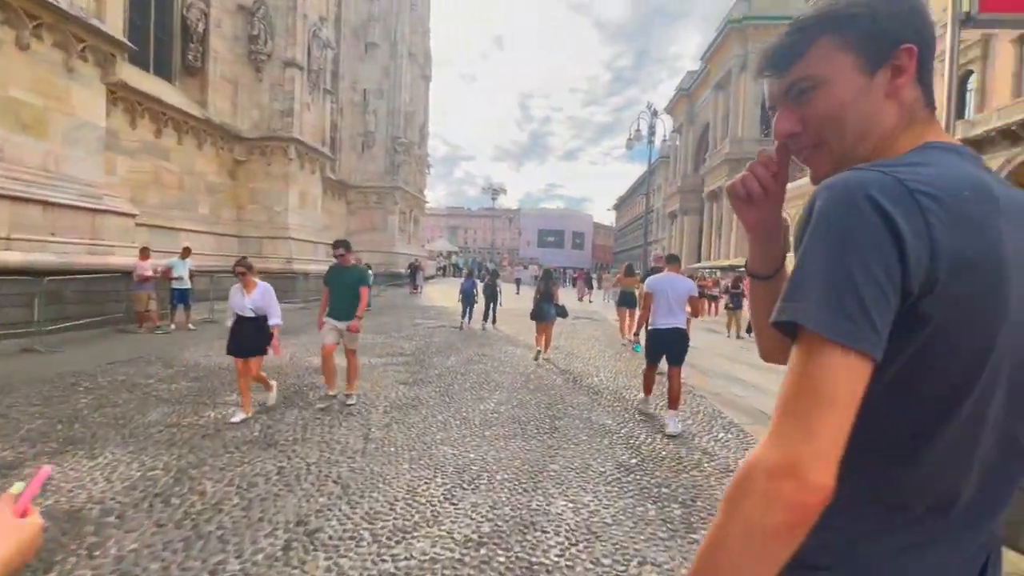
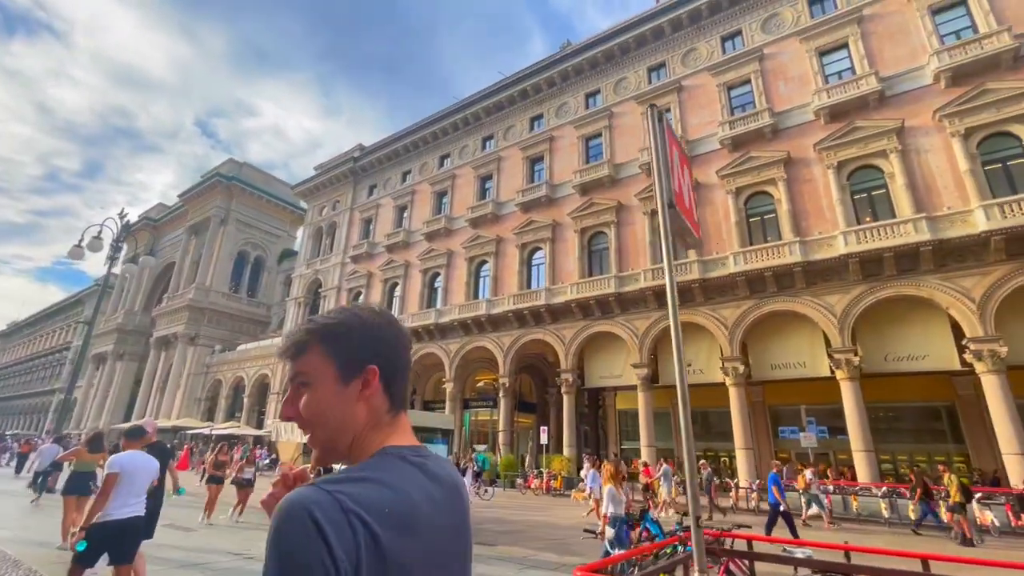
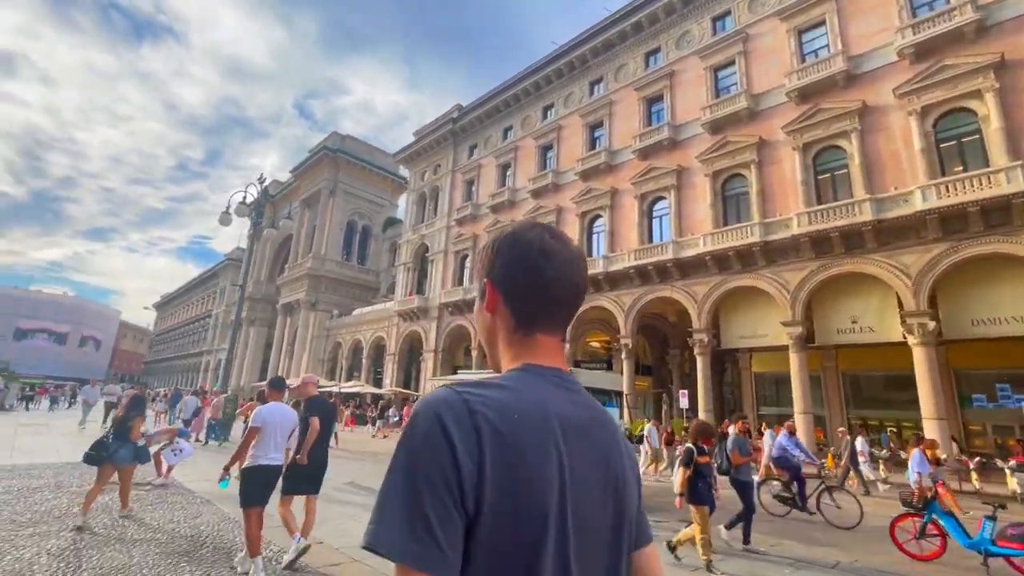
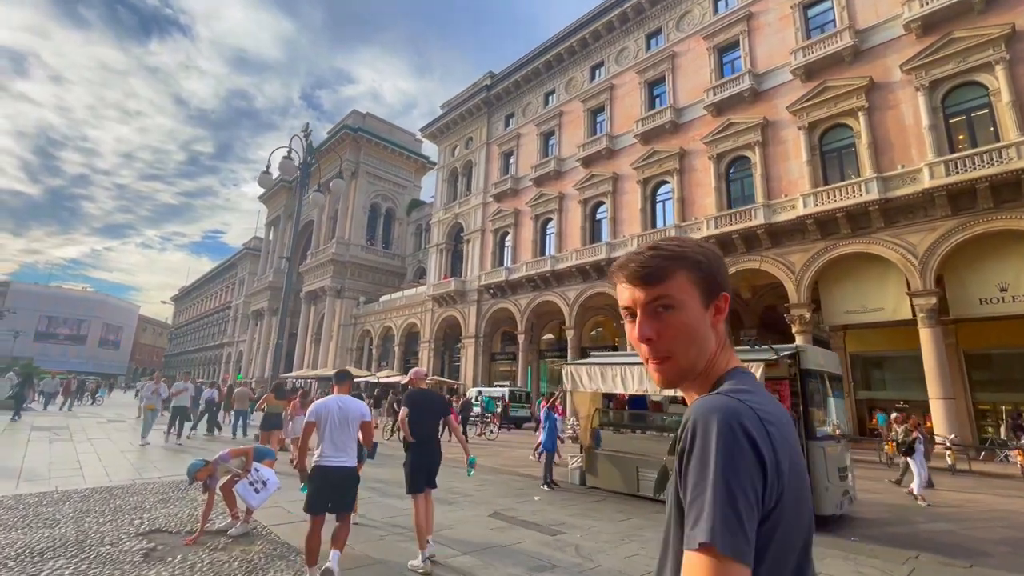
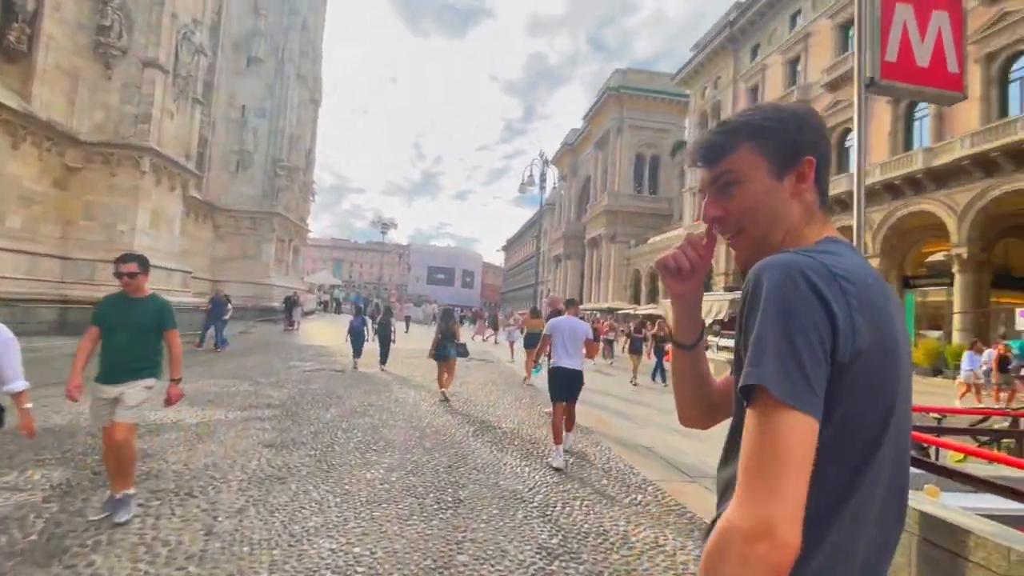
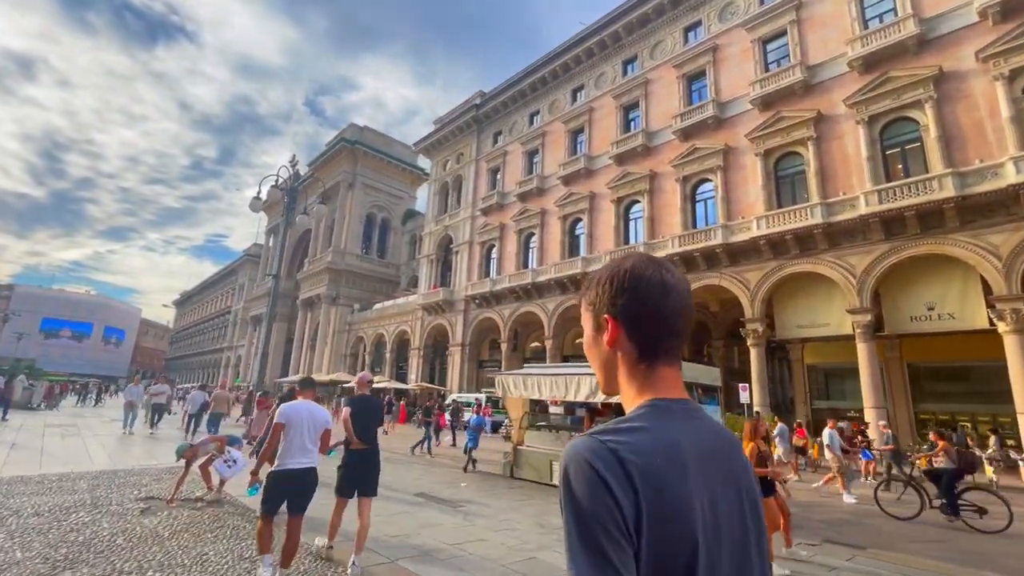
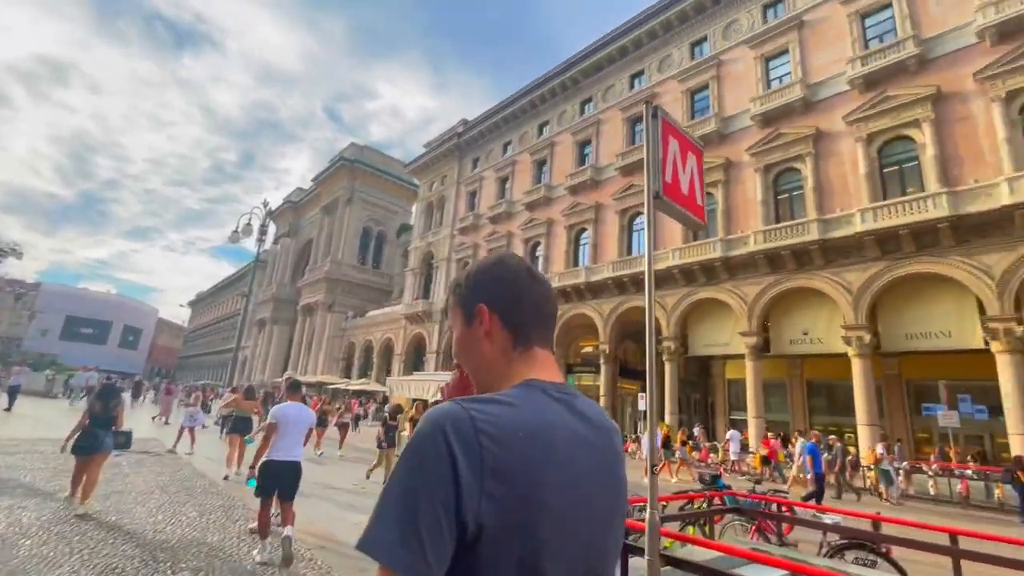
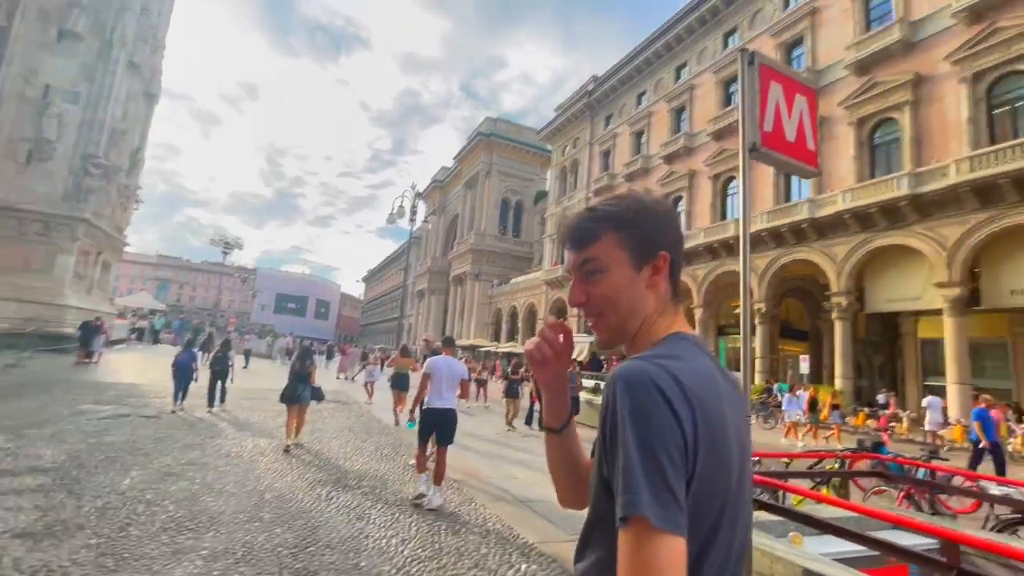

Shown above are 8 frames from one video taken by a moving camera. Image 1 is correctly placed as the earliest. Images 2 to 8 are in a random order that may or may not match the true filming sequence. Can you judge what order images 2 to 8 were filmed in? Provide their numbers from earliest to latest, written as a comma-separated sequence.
5, 8, 7, 2, 3, 6, 4
